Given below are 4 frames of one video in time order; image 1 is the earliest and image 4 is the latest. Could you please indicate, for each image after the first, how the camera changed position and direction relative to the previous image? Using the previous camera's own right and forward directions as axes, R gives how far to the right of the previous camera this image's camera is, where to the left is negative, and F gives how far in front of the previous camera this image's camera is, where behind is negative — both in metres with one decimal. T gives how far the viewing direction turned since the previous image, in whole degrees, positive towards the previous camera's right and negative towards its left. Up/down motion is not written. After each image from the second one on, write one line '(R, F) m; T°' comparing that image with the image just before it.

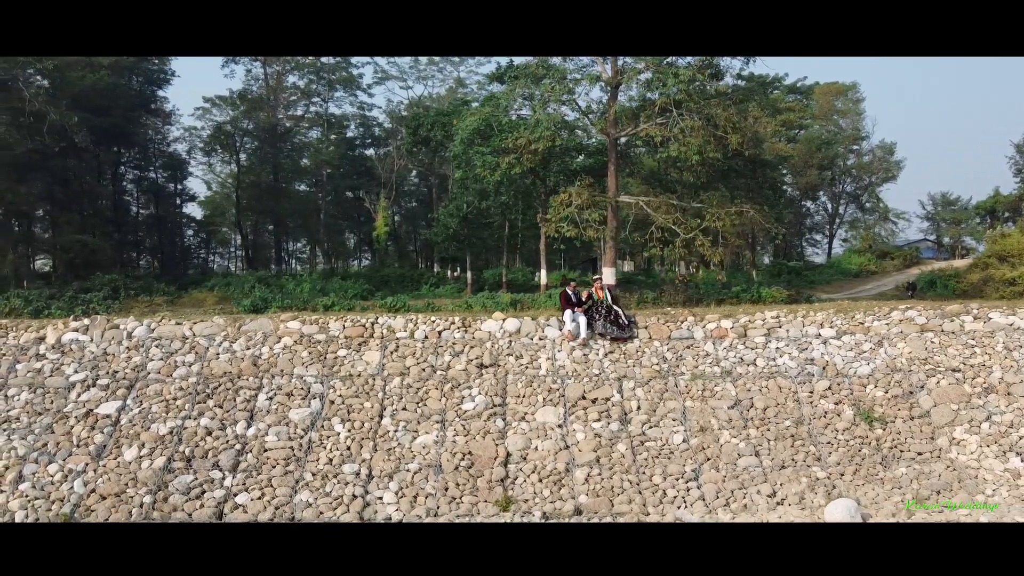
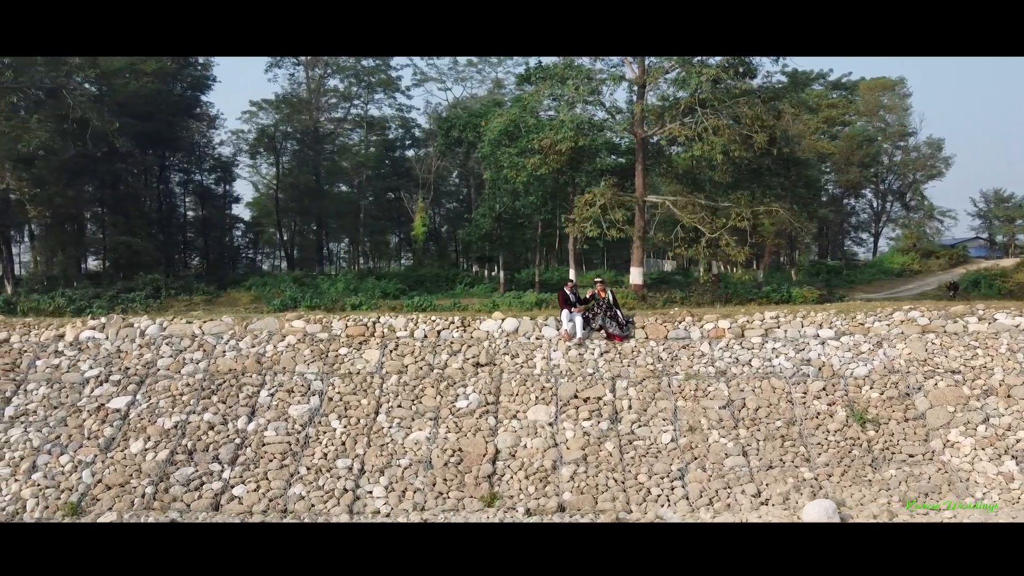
(+0.5, -0.1) m; -3°
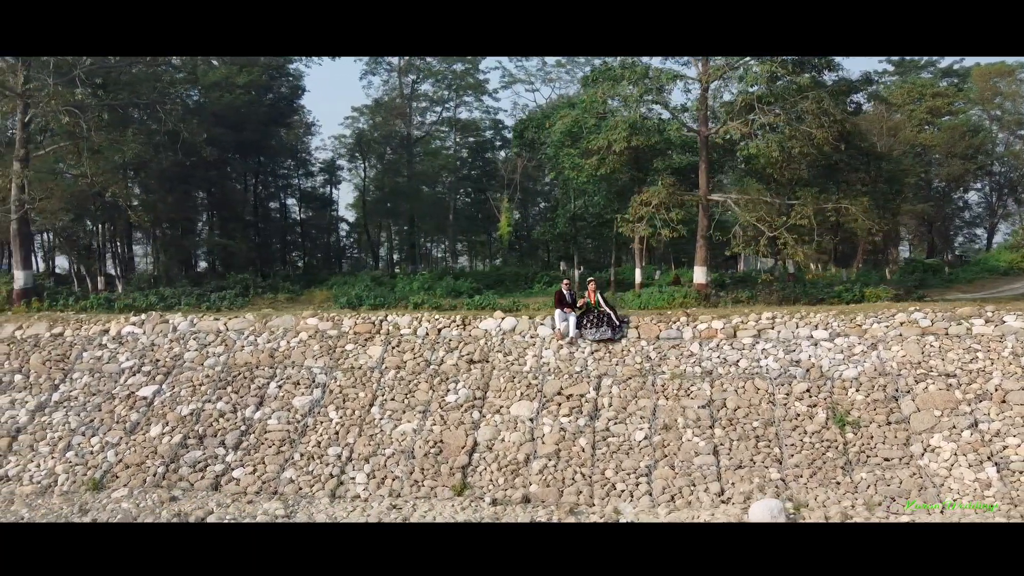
(+1.1, -0.2) m; -8°
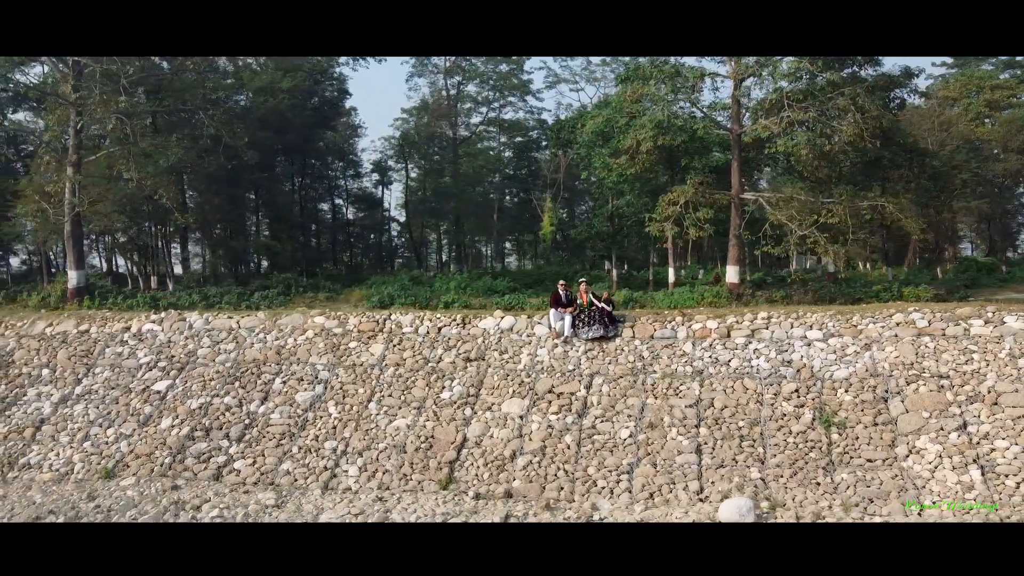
(+0.6, -0.1) m; -4°
